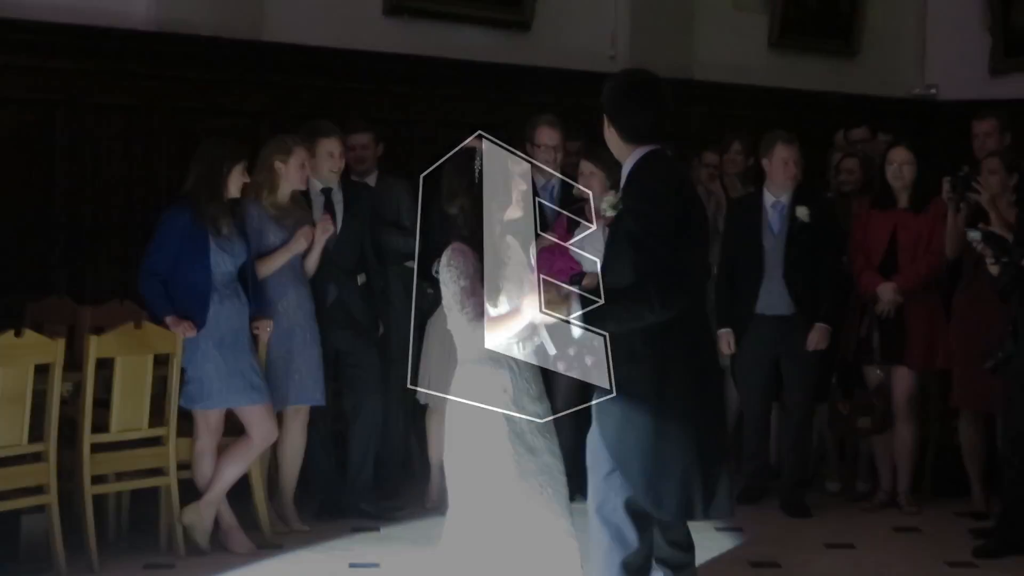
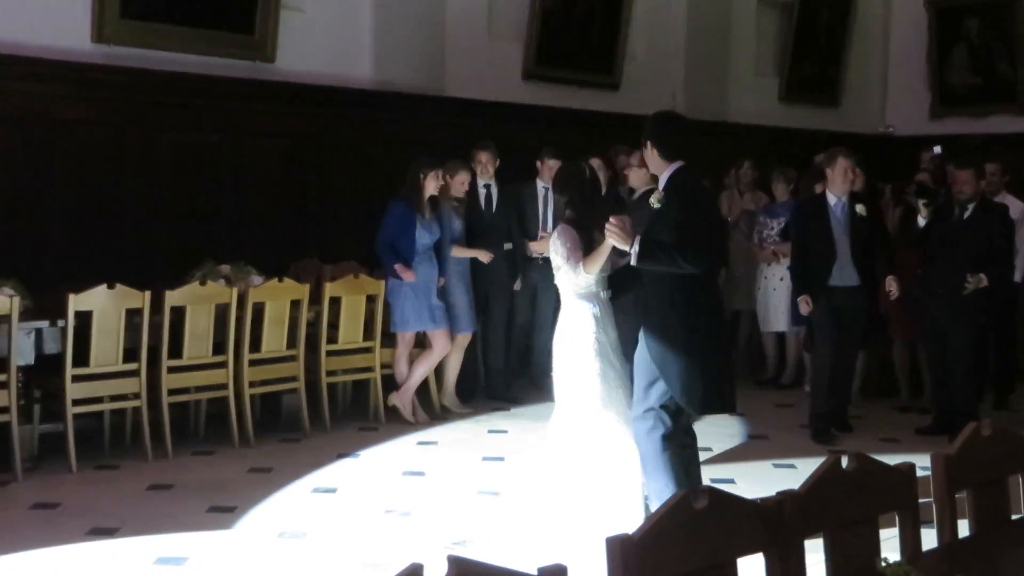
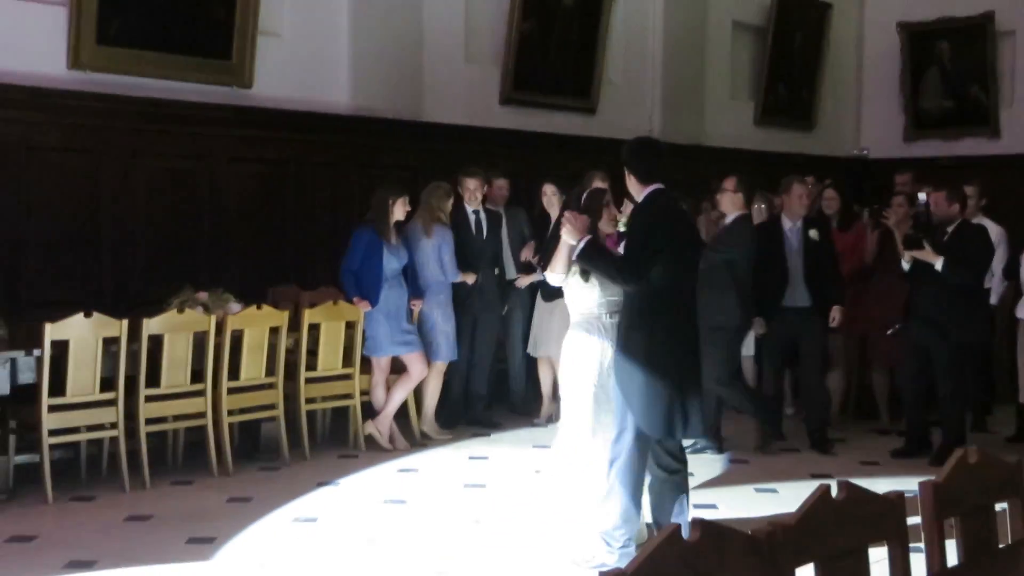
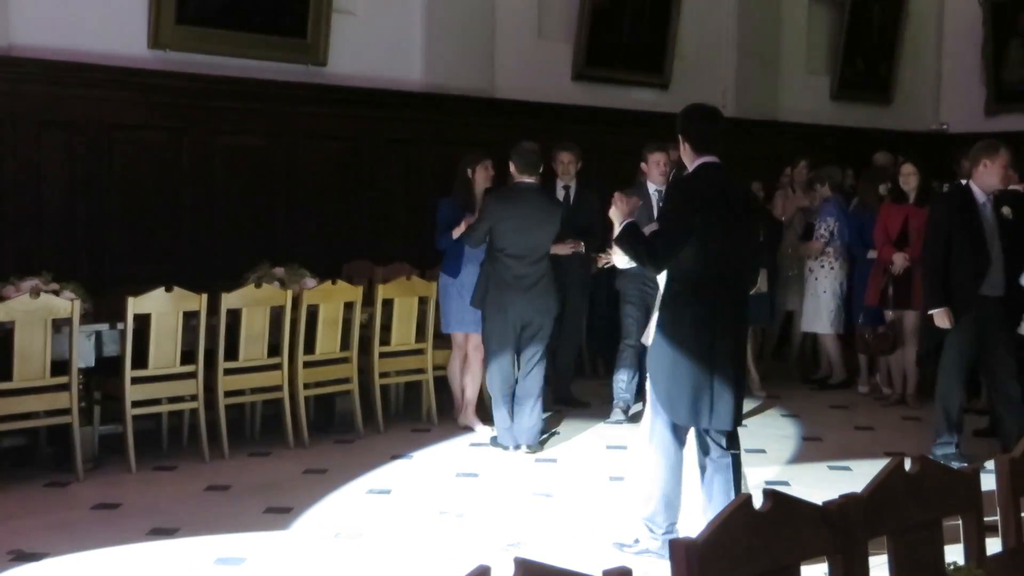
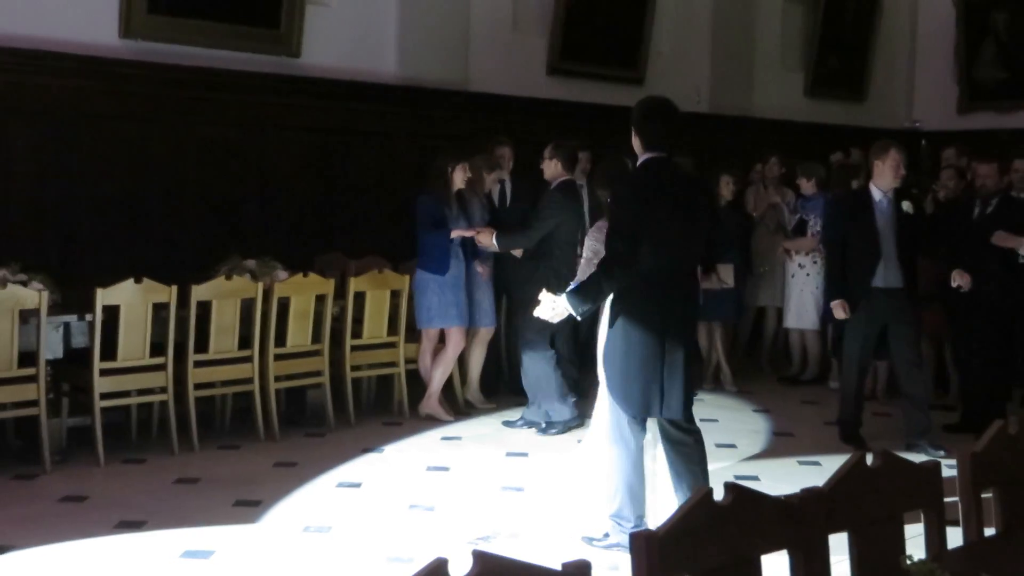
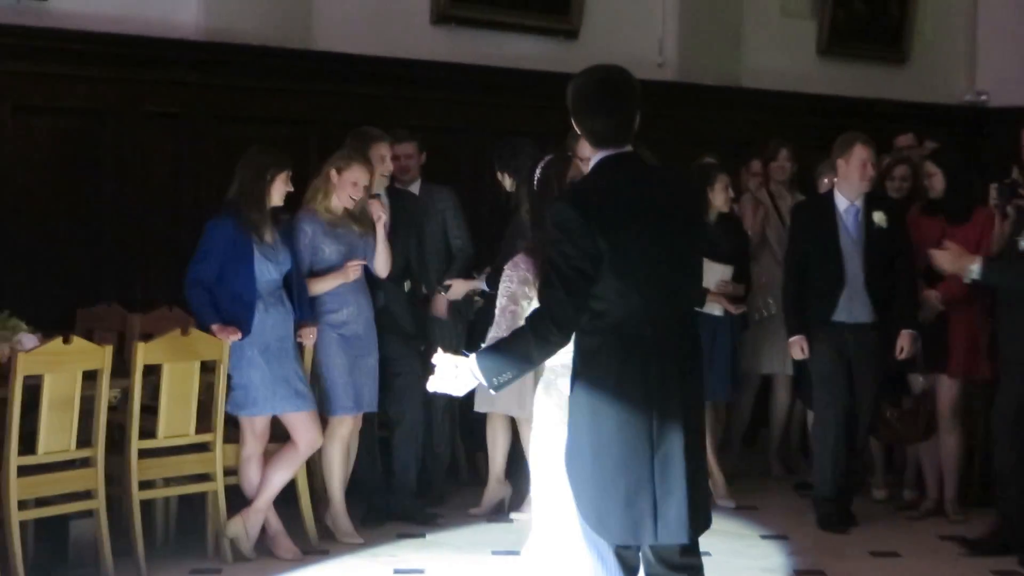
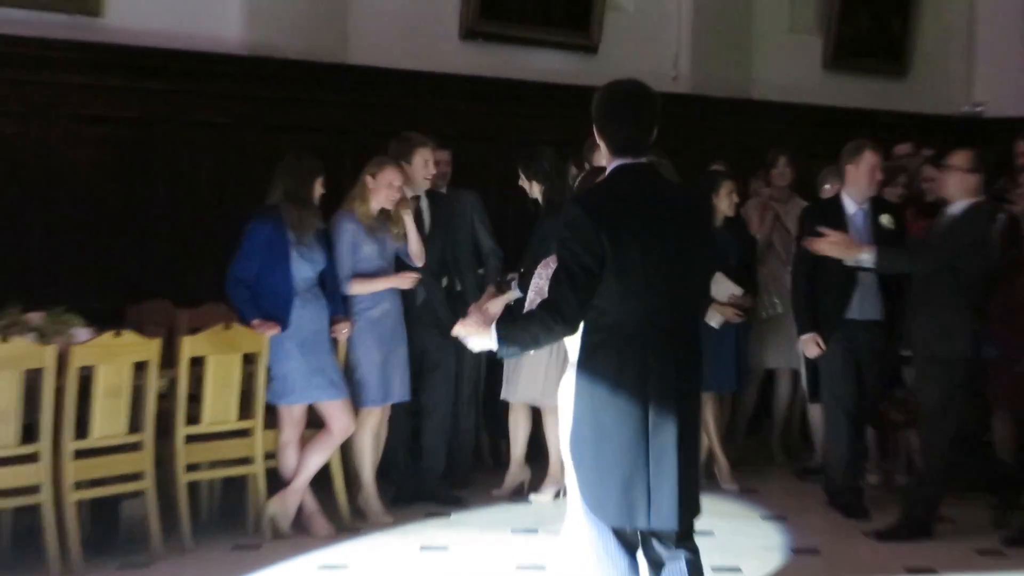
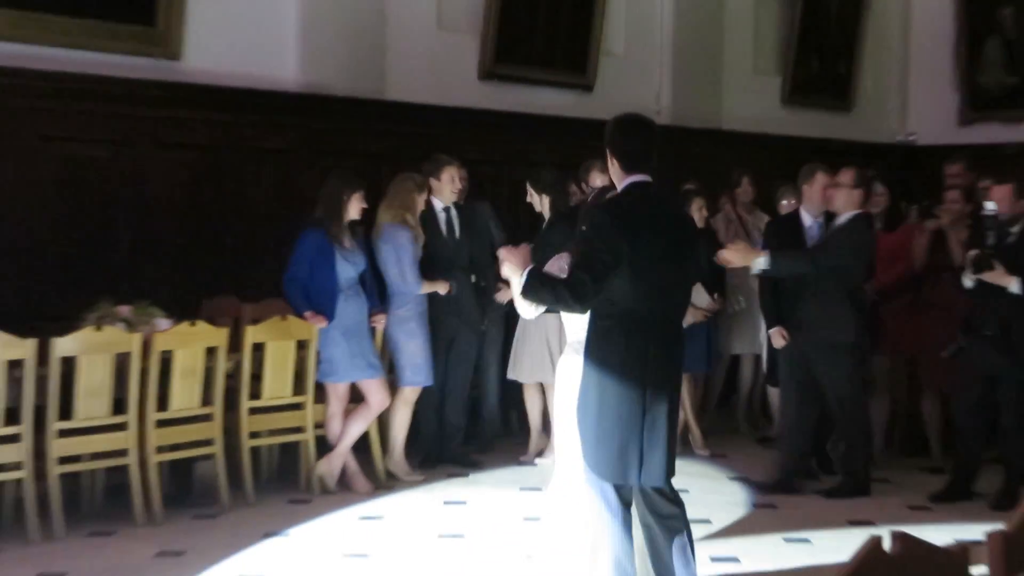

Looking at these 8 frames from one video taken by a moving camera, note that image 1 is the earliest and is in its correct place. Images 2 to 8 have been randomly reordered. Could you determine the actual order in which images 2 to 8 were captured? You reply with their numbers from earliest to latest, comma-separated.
6, 7, 8, 3, 2, 5, 4
